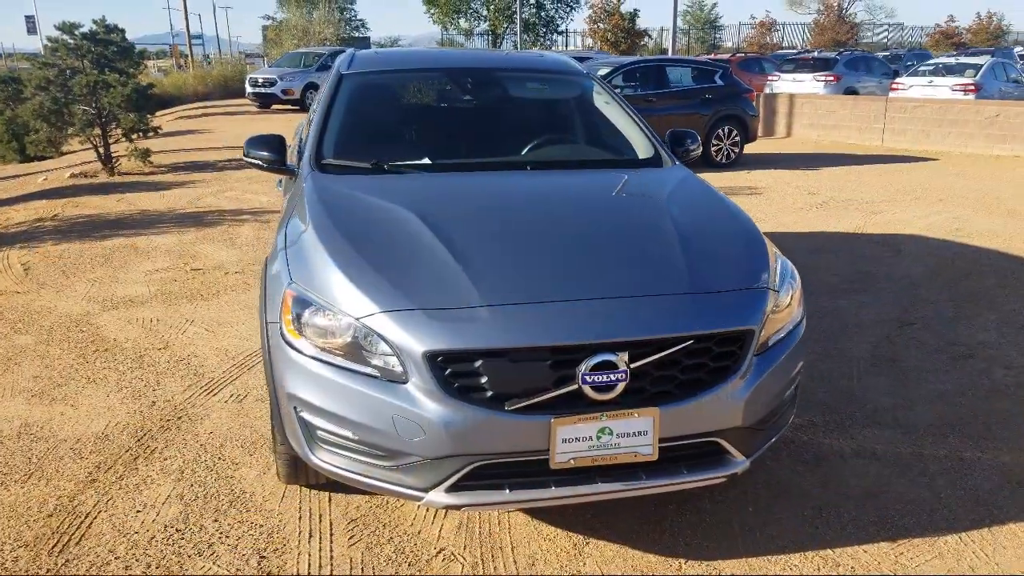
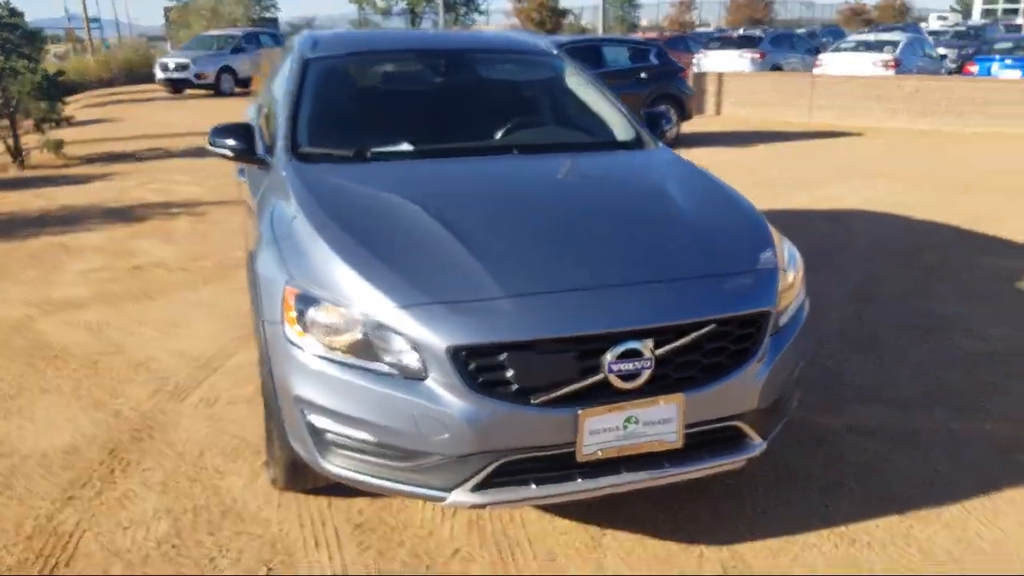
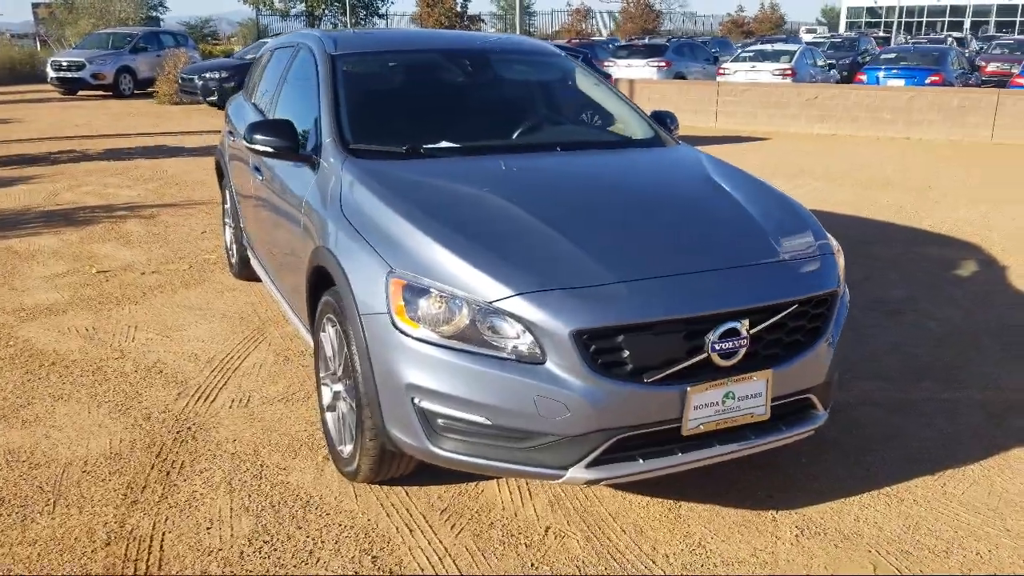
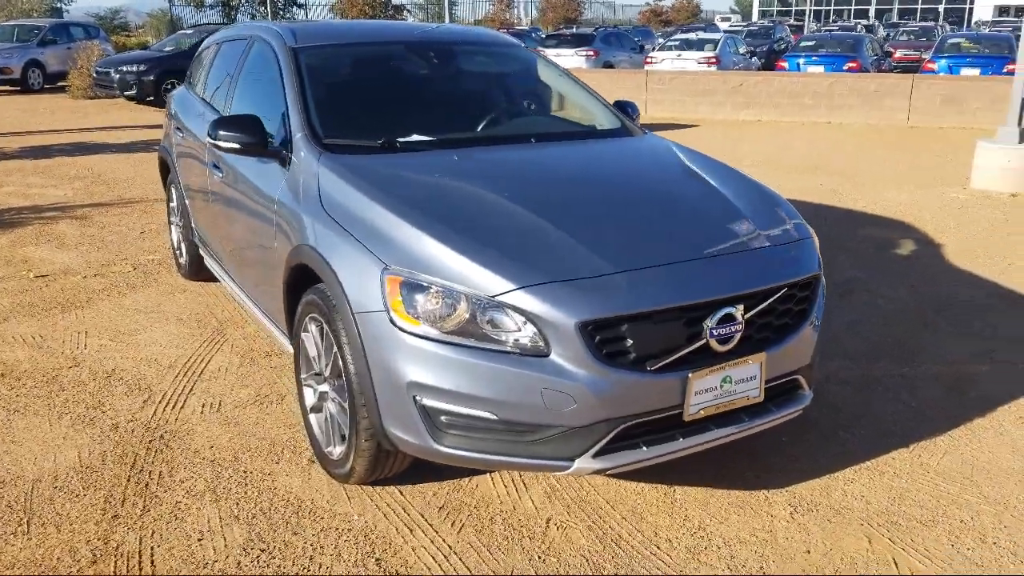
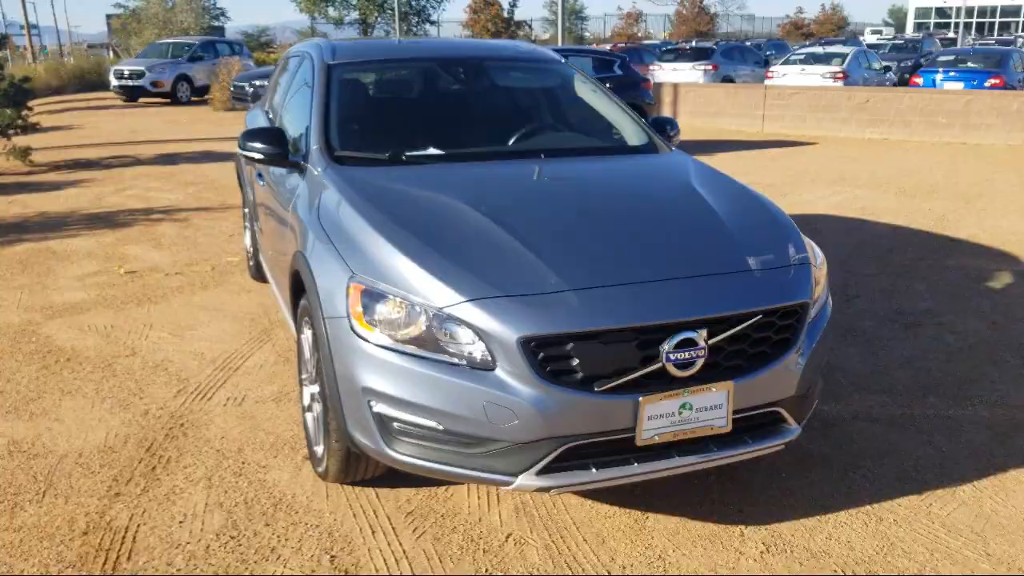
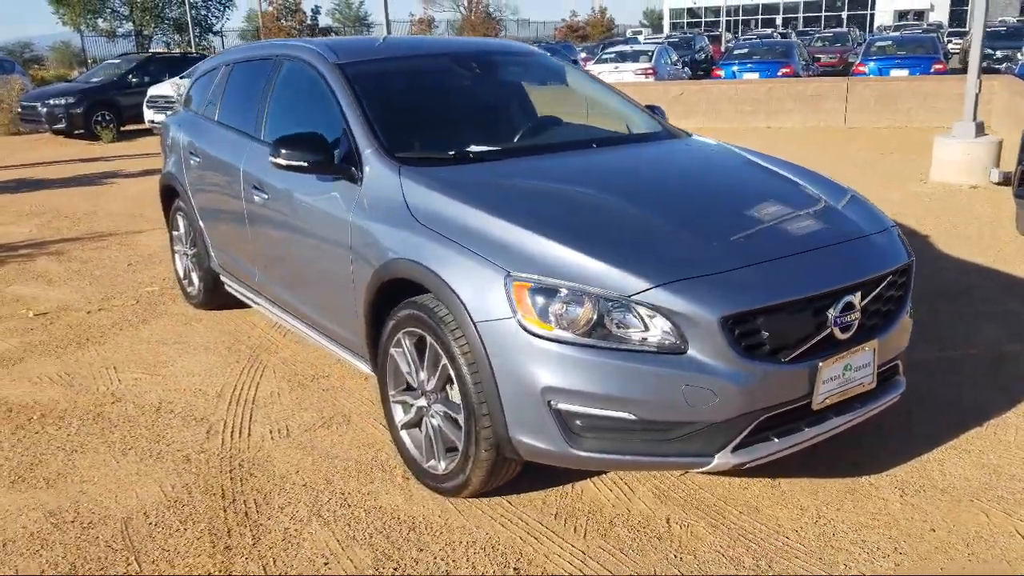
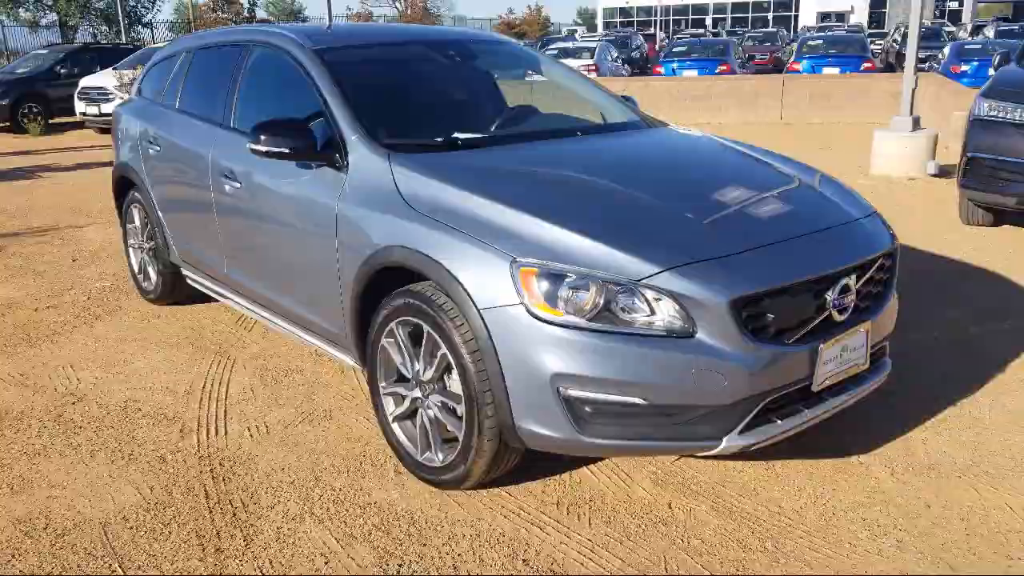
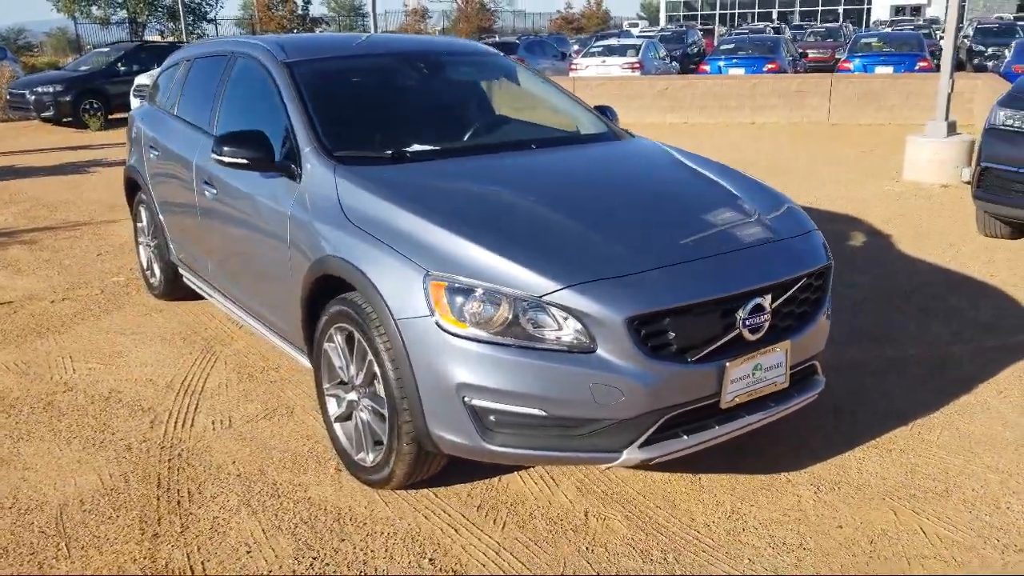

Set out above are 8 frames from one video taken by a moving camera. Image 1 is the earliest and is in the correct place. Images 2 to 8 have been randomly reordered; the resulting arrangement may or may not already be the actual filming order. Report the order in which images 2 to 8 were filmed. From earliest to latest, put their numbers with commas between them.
2, 5, 3, 4, 8, 6, 7
